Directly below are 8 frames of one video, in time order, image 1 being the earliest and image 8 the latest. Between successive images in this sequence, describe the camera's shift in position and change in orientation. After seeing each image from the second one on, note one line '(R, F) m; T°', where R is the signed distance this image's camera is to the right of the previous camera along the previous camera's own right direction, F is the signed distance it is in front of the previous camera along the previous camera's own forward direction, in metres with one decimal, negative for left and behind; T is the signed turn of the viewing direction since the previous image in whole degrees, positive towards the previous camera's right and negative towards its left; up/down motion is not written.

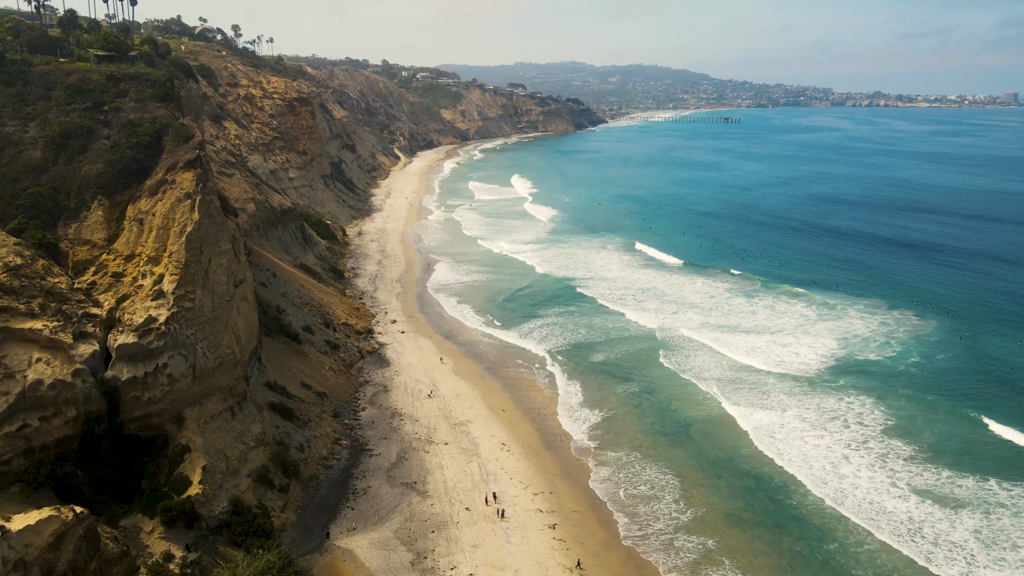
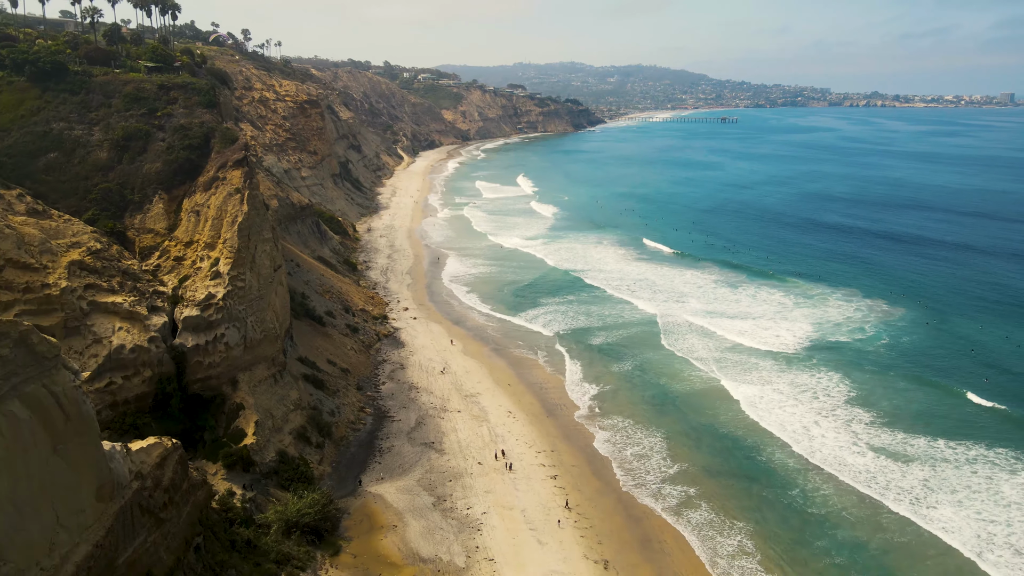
(-0.3, -3.2) m; 0°
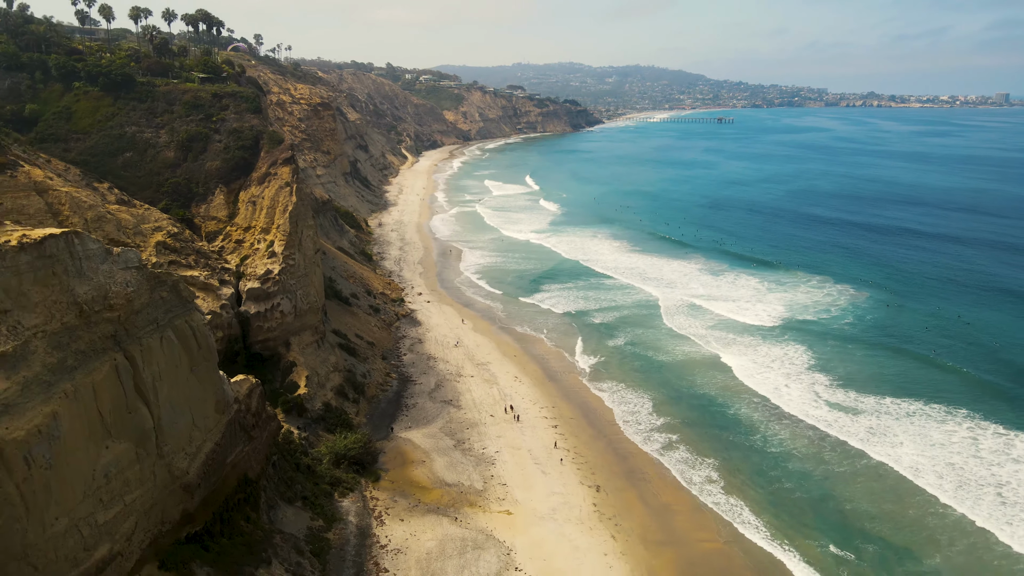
(-0.3, -4.4) m; 0°
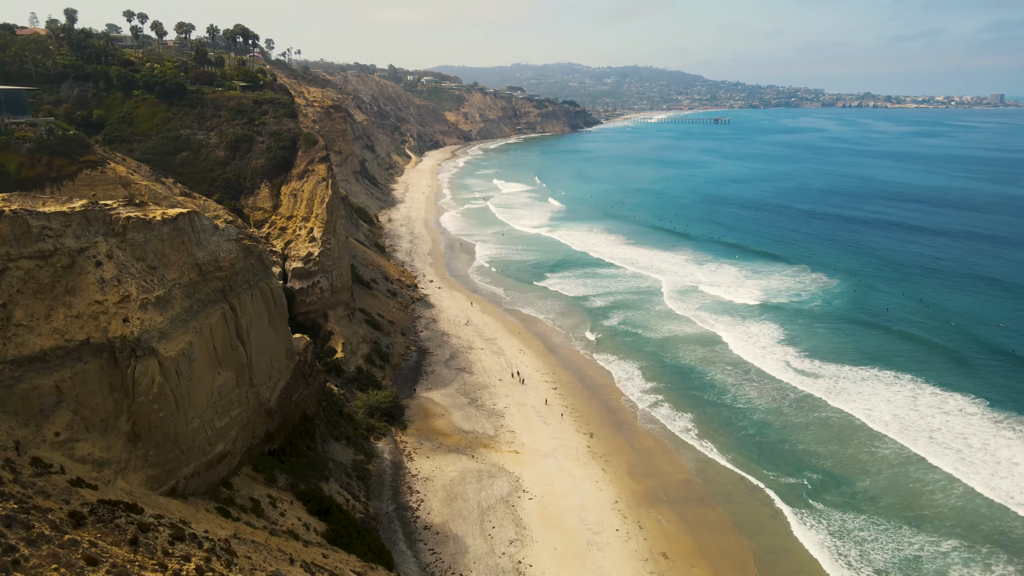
(-0.3, -4.5) m; 0°
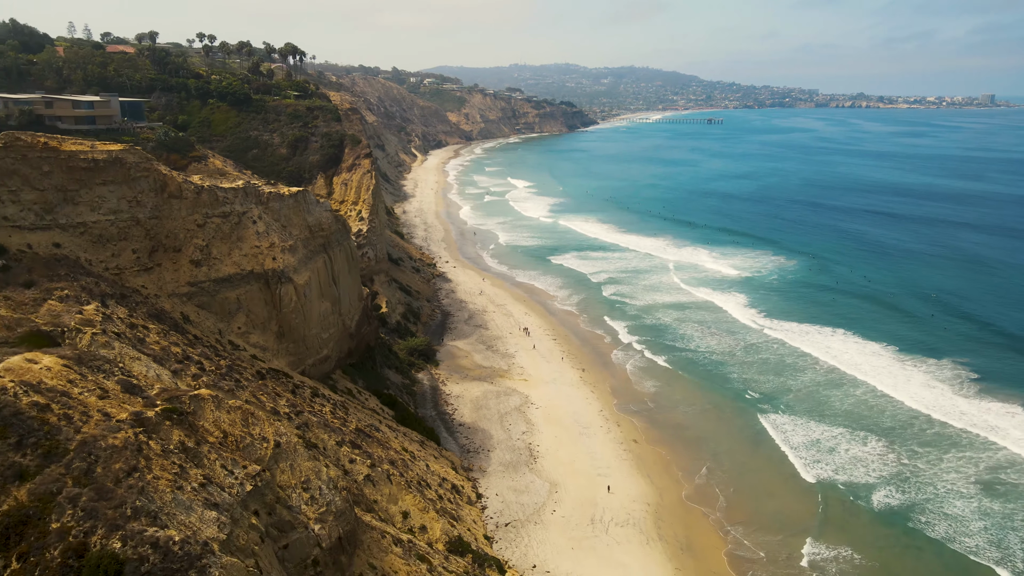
(-0.6, -8.0) m; 0°
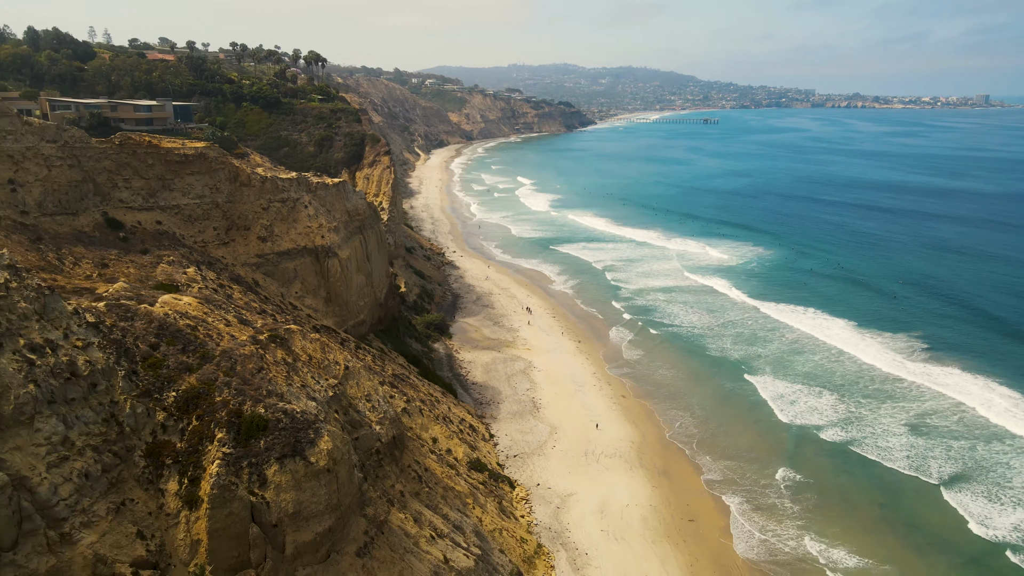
(-0.4, -4.9) m; 0°
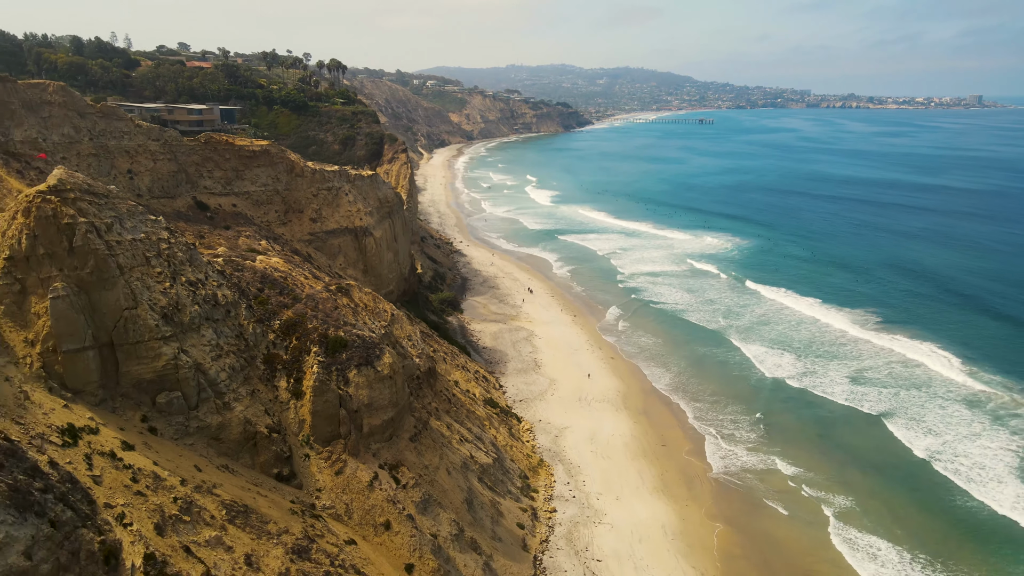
(-0.4, -5.8) m; 0°
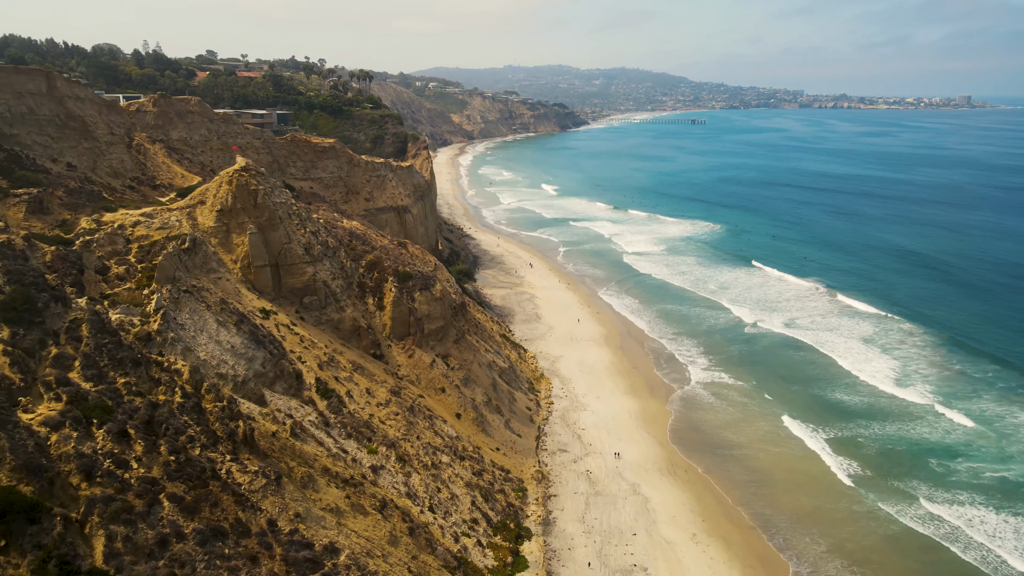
(-0.6, -9.8) m; 0°
